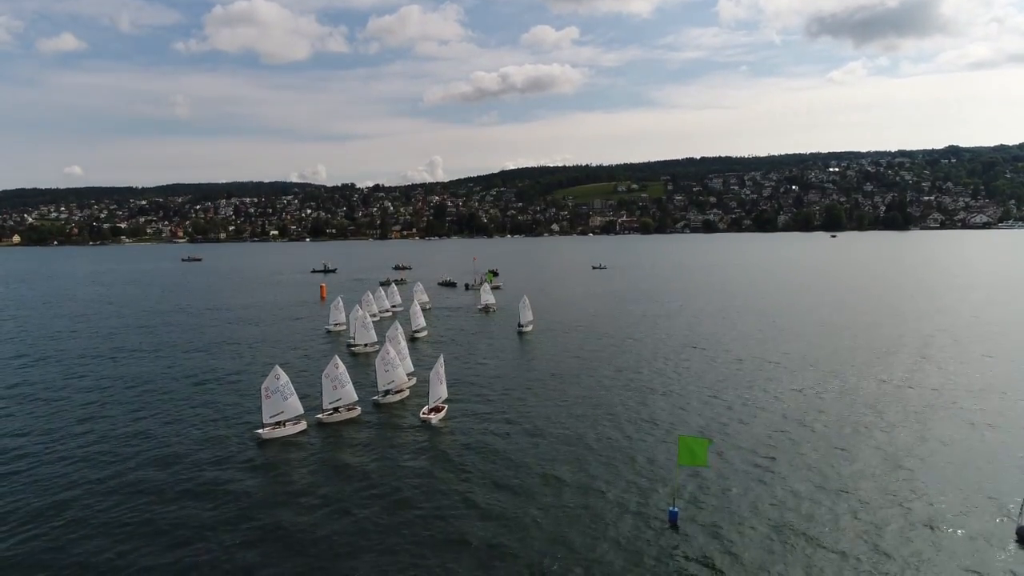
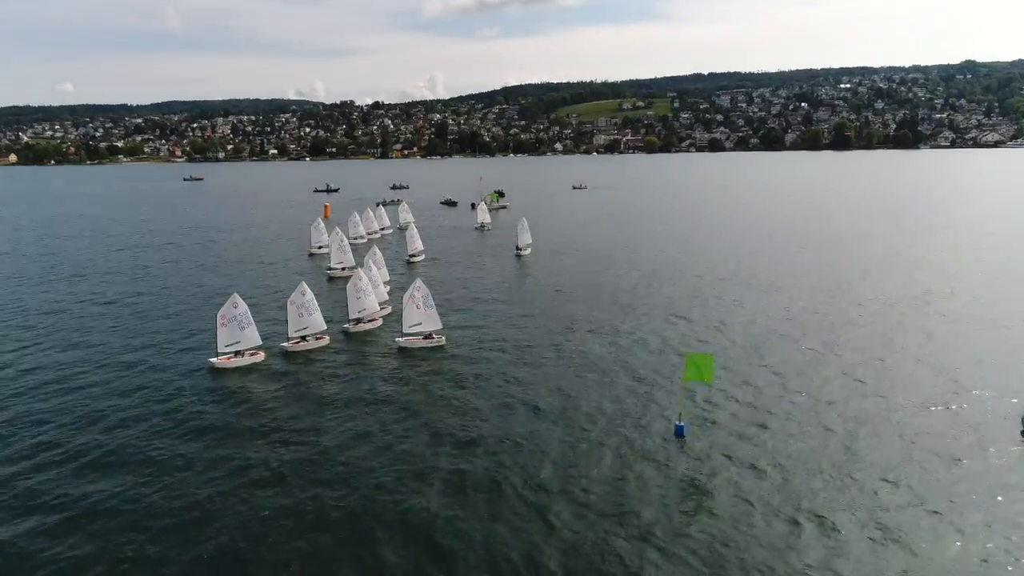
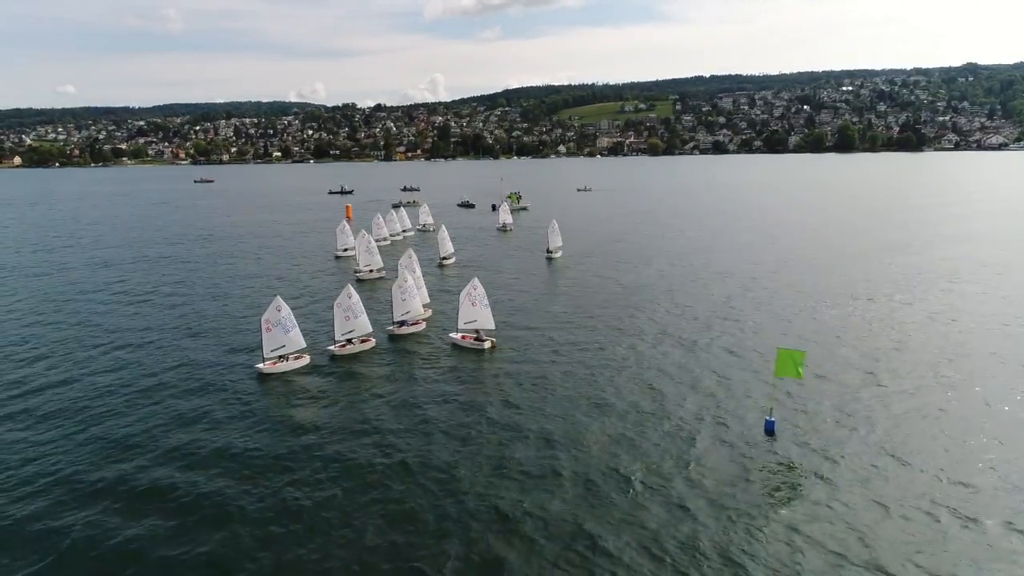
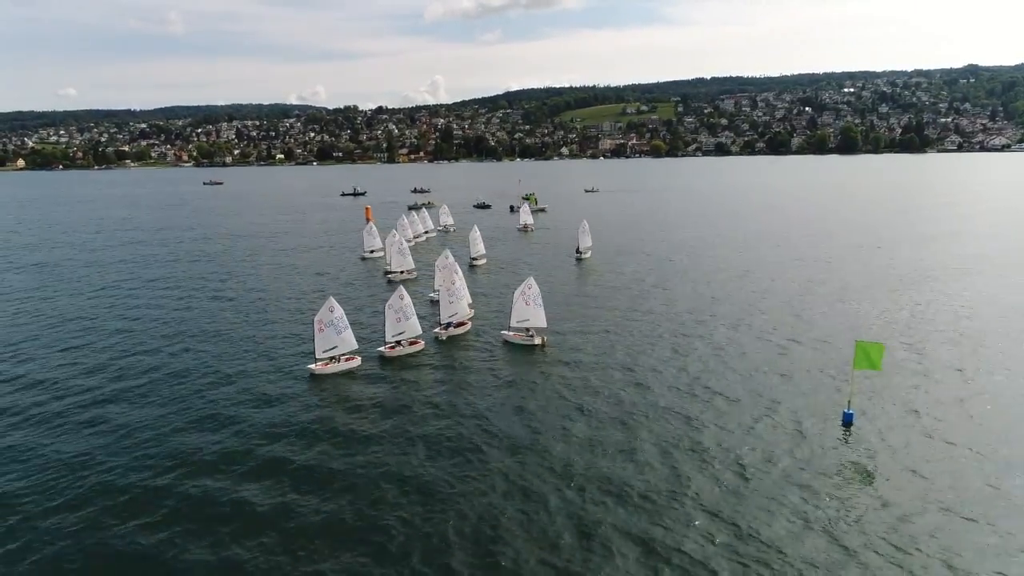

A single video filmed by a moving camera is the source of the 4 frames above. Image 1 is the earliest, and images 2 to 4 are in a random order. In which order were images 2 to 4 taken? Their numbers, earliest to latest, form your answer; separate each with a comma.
2, 3, 4
